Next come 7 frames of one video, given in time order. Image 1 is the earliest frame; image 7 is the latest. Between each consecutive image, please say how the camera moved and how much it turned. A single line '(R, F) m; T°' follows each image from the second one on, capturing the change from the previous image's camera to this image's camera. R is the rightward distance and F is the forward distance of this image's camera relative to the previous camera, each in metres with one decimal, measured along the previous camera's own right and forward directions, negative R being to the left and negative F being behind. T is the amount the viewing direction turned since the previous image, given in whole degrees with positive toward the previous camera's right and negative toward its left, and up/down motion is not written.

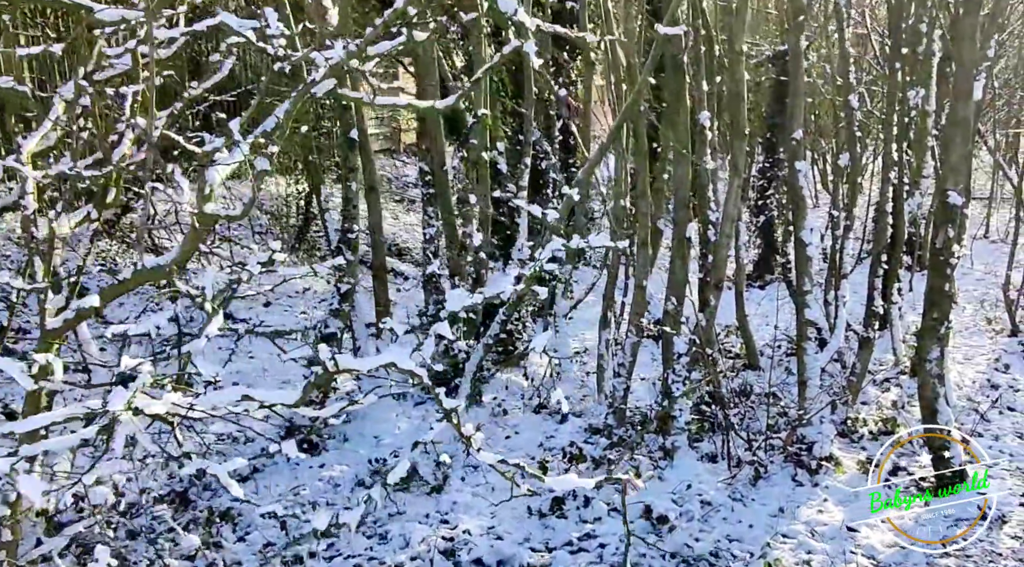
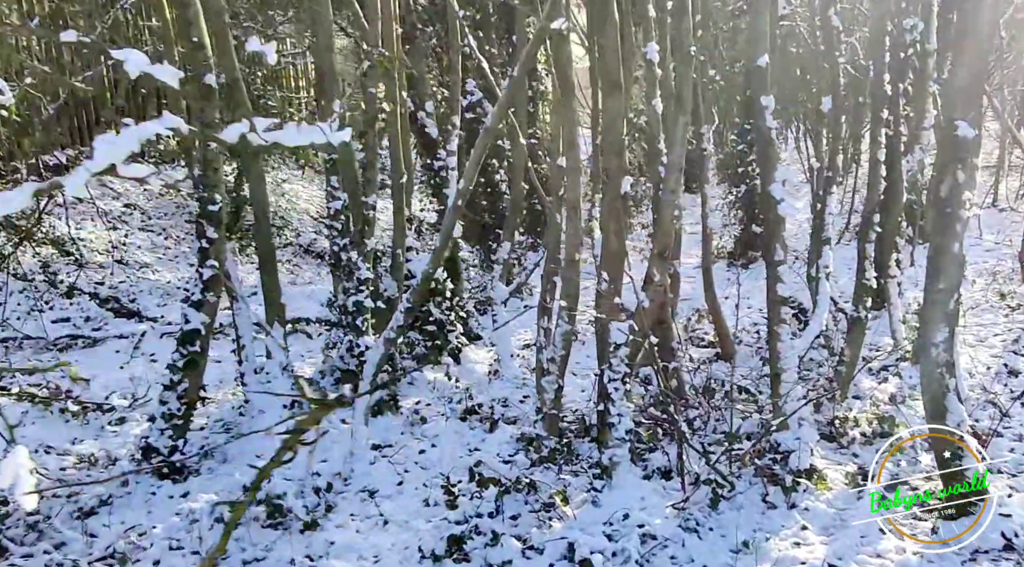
(+0.8, +1.9) m; 0°
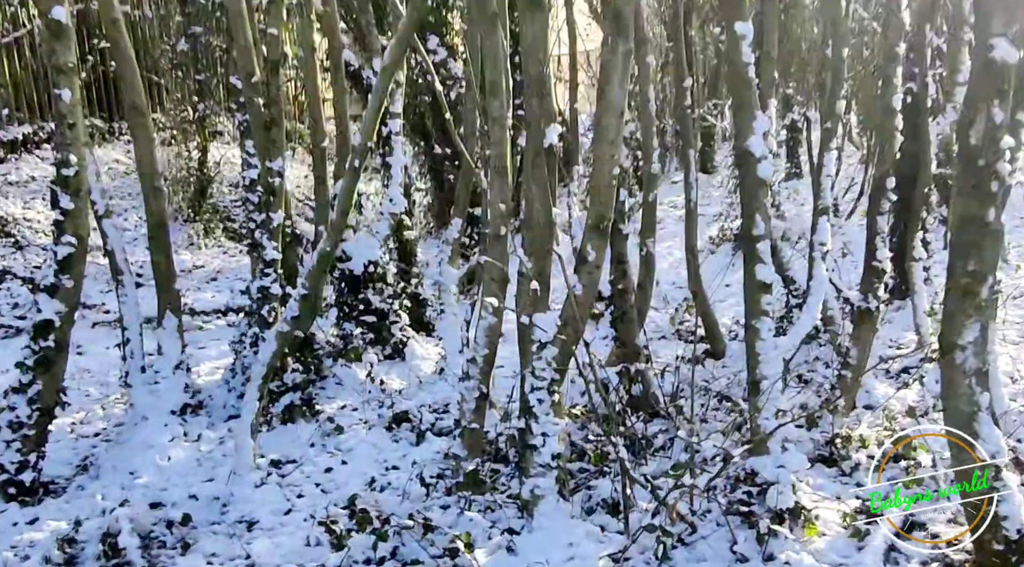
(+0.7, +1.6) m; -2°
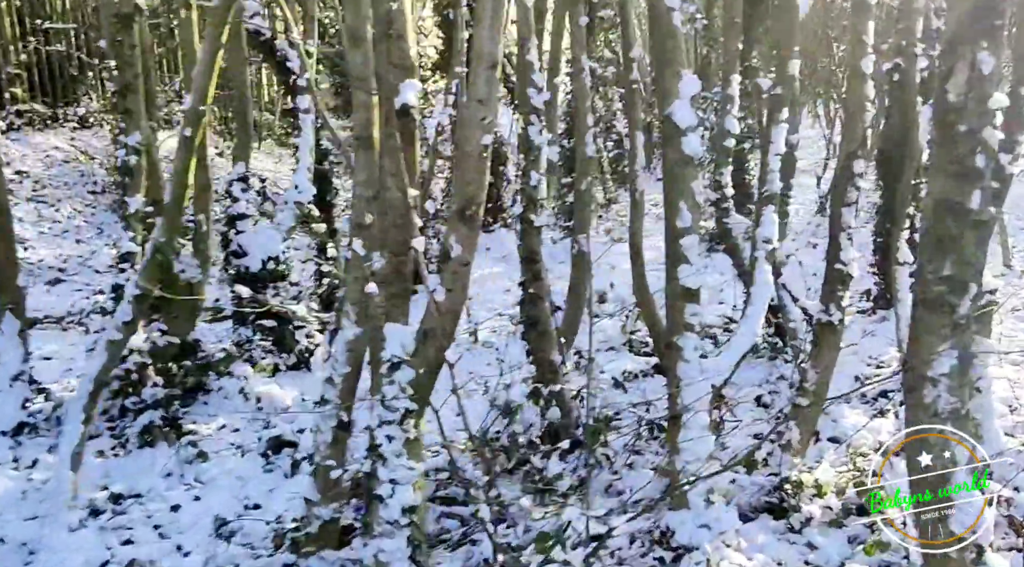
(+0.7, +1.2) m; 0°
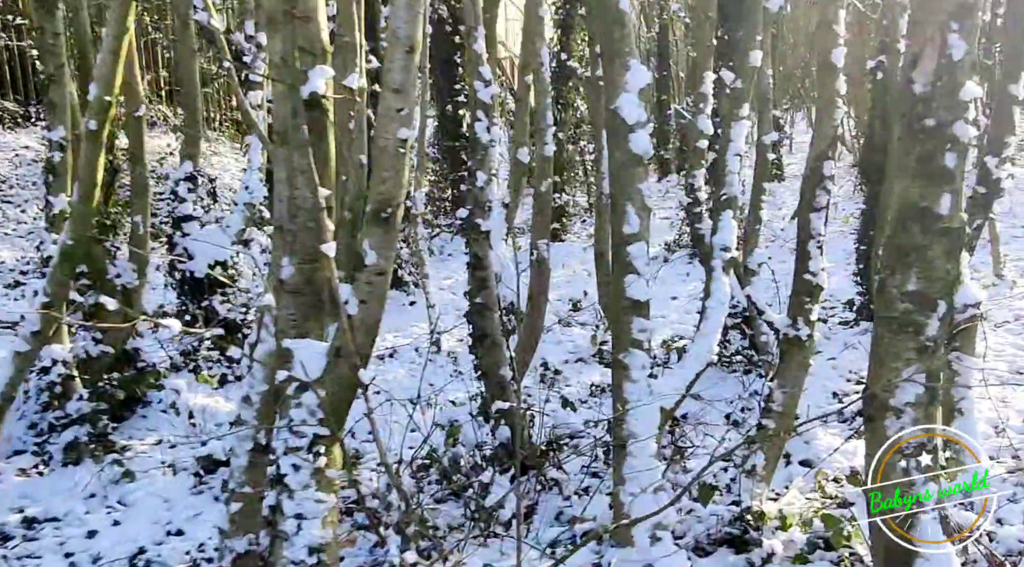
(+0.3, +0.4) m; 0°
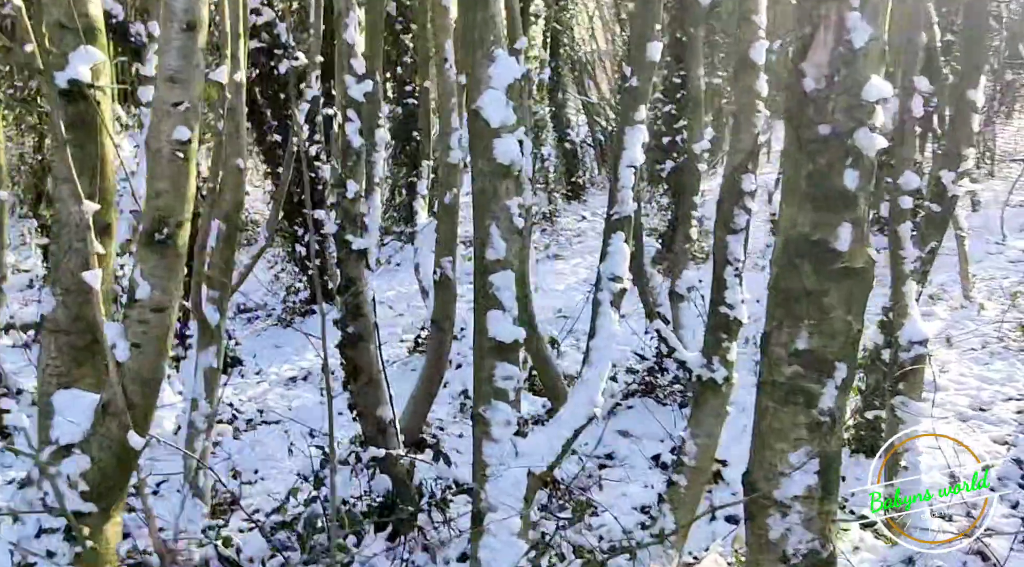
(+0.5, +0.7) m; +1°
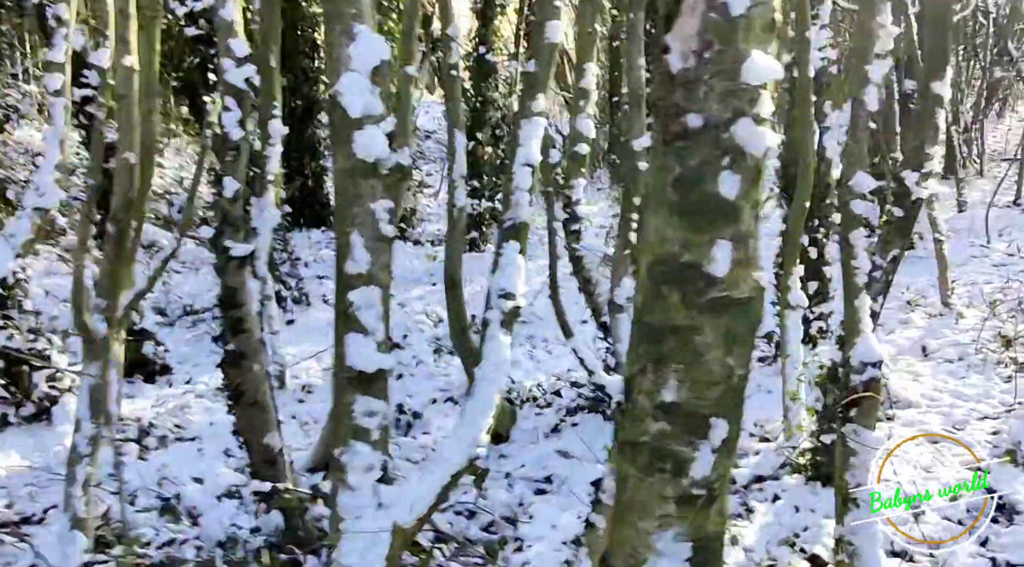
(+0.4, +0.5) m; 0°
